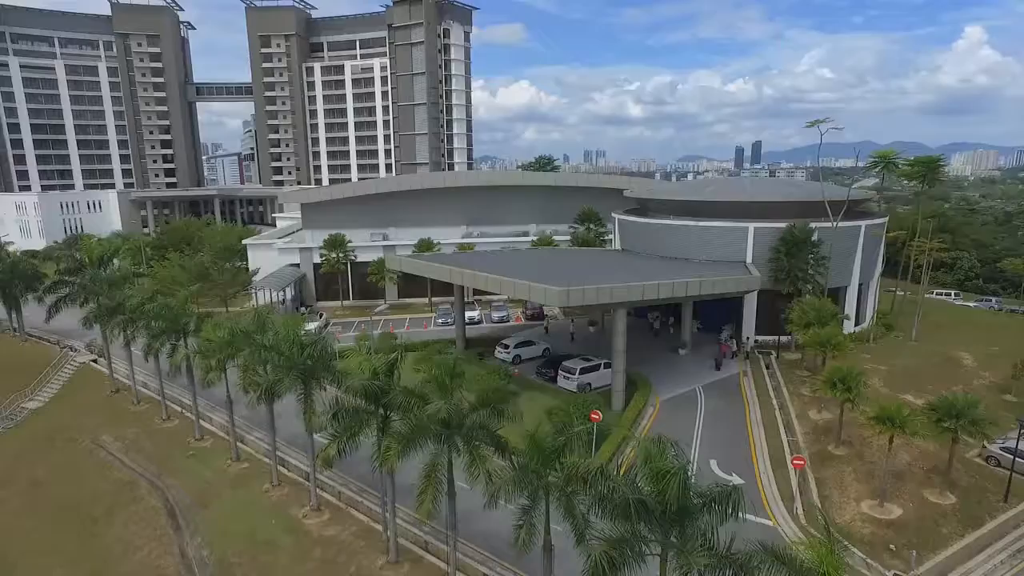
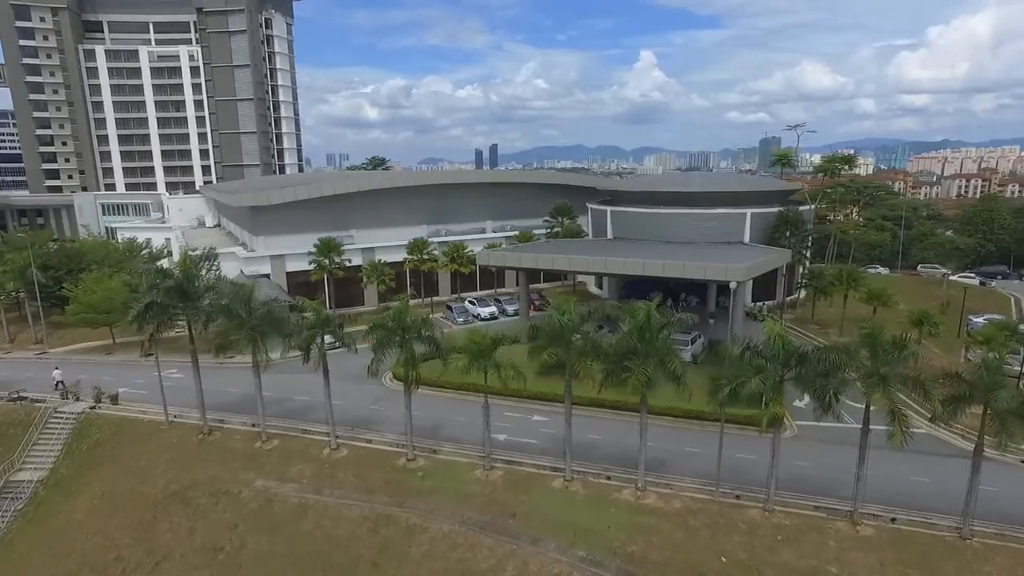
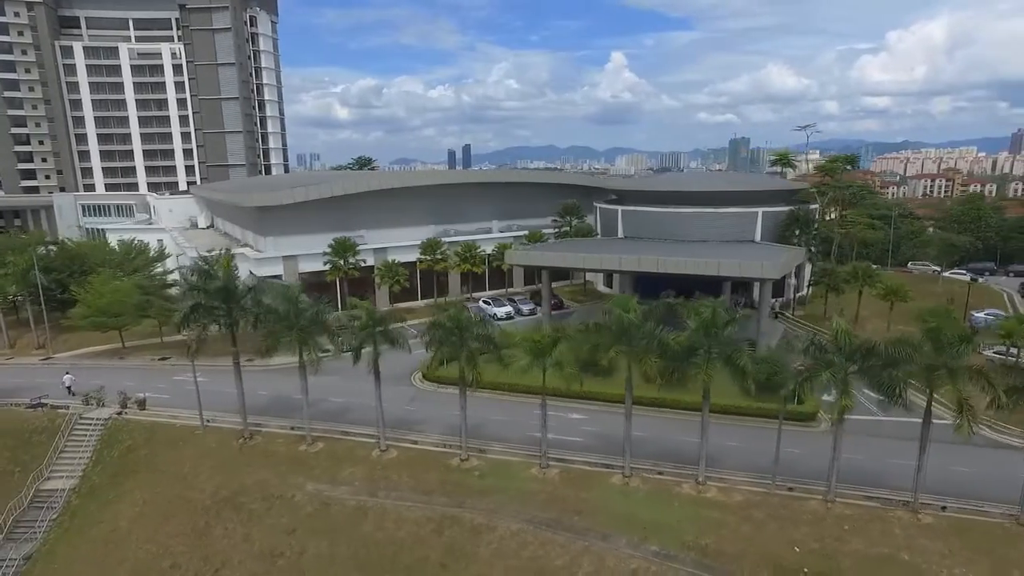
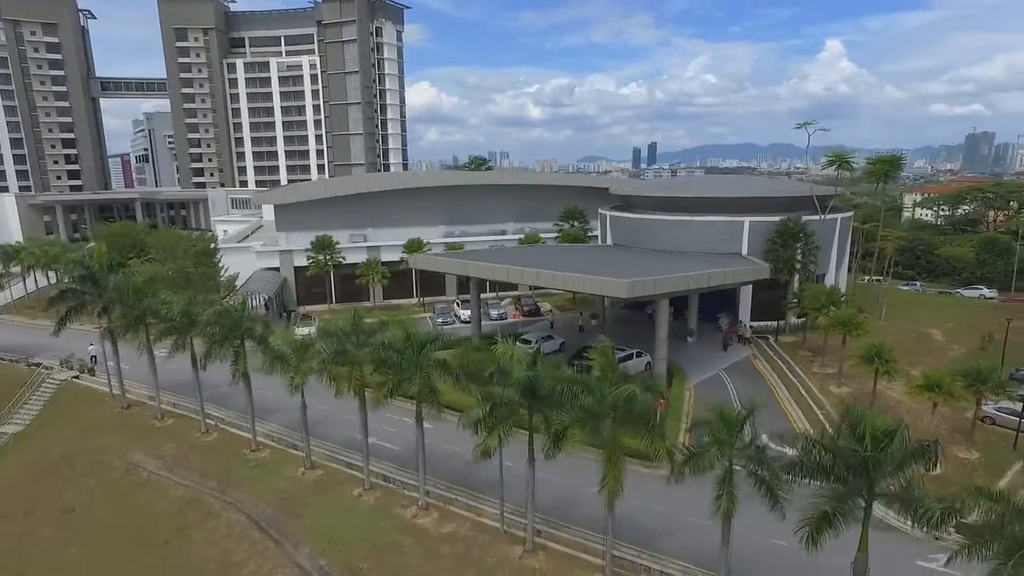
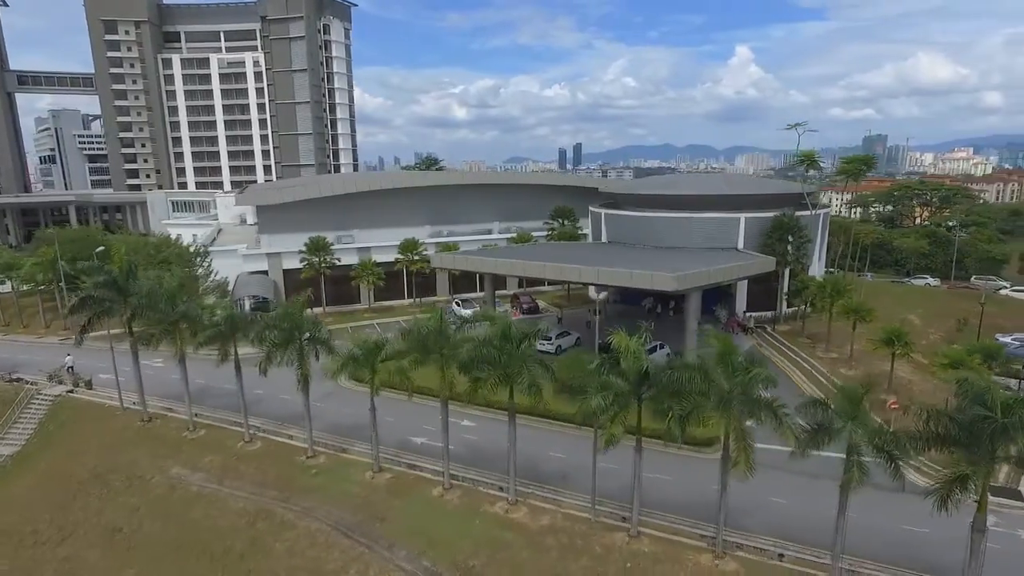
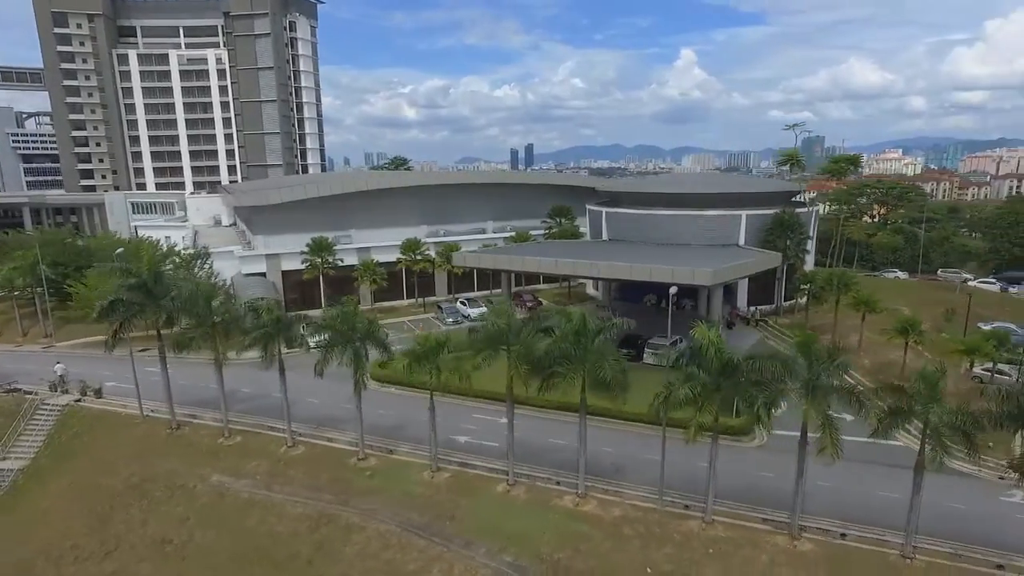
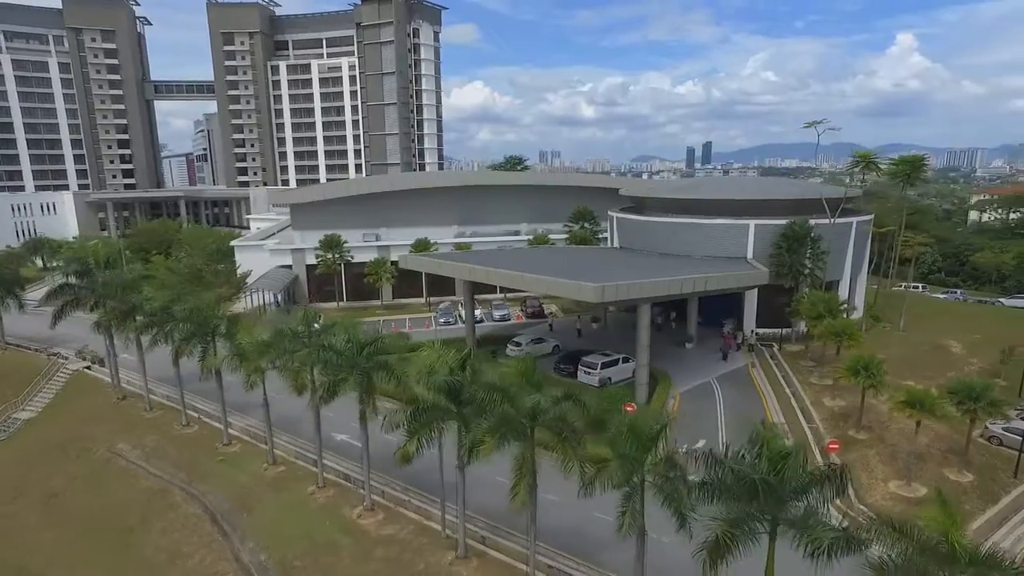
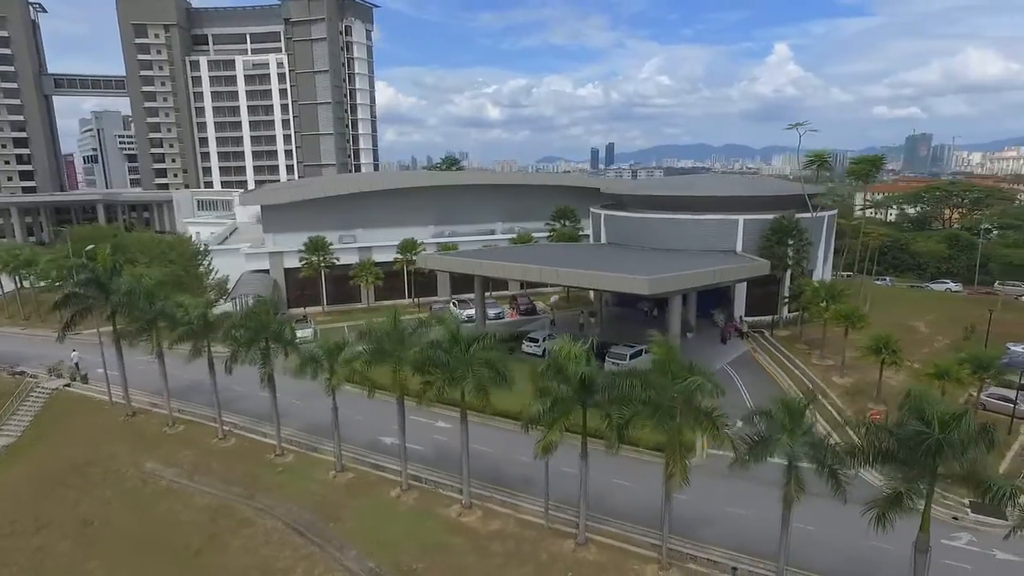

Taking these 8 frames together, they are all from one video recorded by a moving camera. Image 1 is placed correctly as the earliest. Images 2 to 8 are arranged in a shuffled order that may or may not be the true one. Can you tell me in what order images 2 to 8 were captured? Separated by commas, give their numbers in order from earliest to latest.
7, 4, 8, 5, 6, 2, 3
